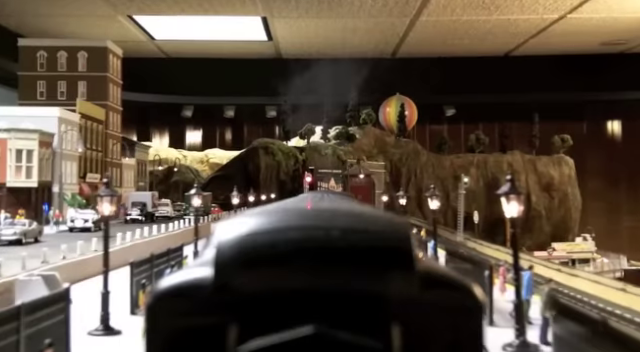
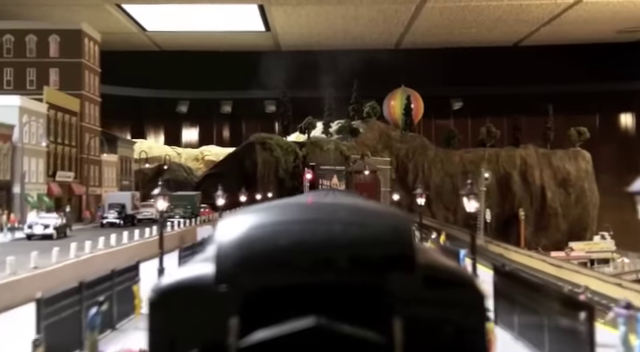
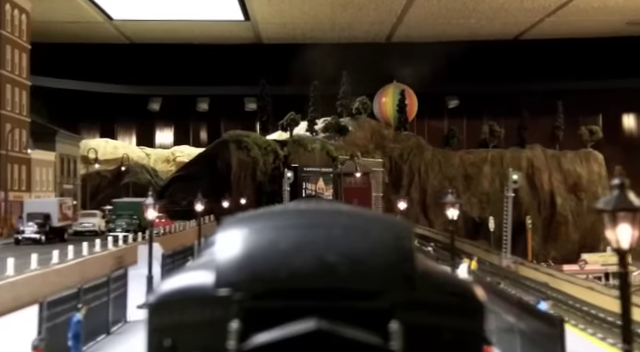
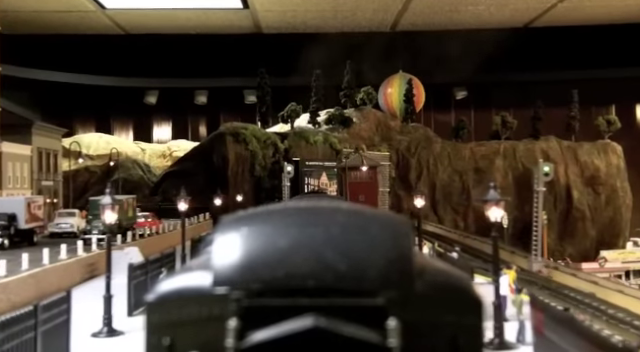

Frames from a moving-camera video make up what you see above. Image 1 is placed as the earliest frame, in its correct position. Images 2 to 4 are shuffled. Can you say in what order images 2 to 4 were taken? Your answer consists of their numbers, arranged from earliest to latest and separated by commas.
2, 3, 4
